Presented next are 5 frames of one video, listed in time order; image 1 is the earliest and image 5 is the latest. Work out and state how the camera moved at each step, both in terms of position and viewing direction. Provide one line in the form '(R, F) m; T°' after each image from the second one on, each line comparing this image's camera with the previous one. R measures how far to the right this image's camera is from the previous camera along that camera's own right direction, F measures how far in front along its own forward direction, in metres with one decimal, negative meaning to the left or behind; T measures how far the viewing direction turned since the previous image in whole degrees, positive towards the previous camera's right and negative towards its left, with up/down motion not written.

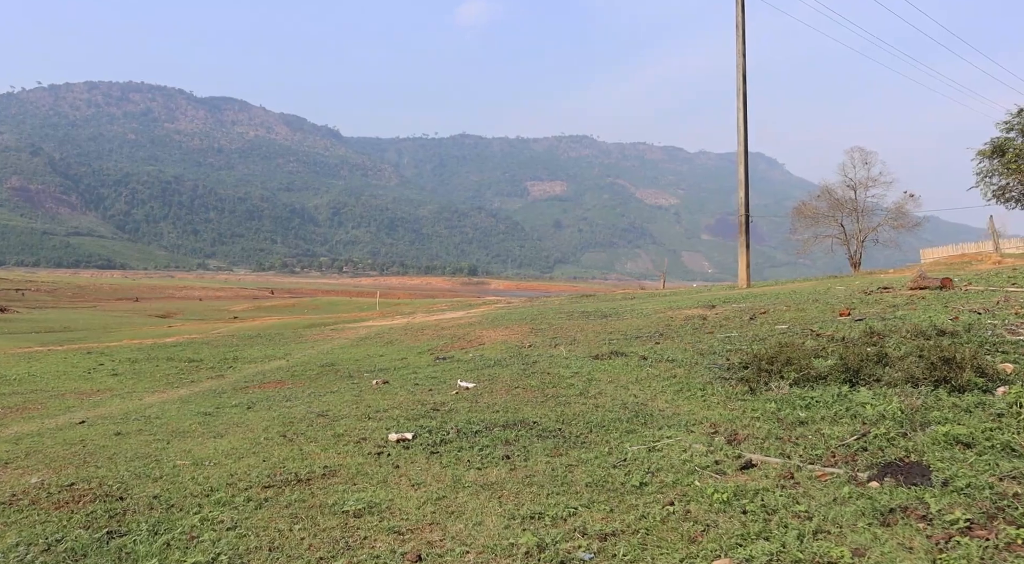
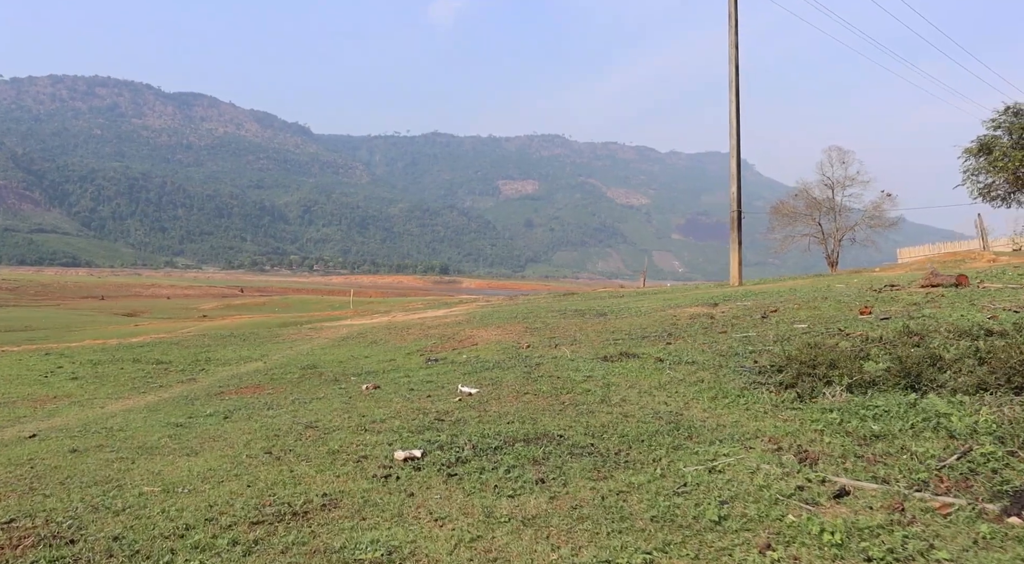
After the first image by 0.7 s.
(-0.4, +1.0) m; +2°
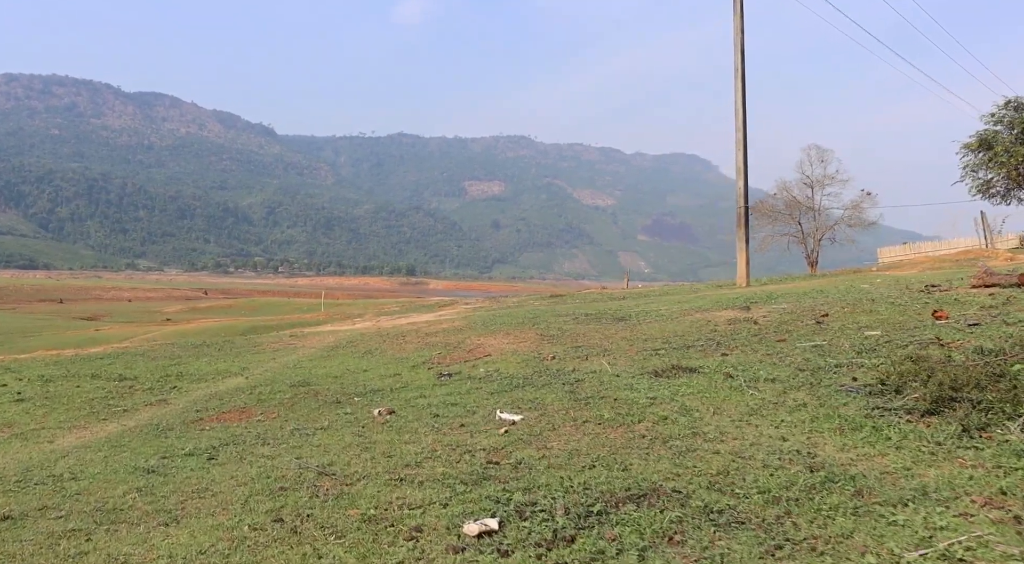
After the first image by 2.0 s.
(-0.7, +1.7) m; +2°
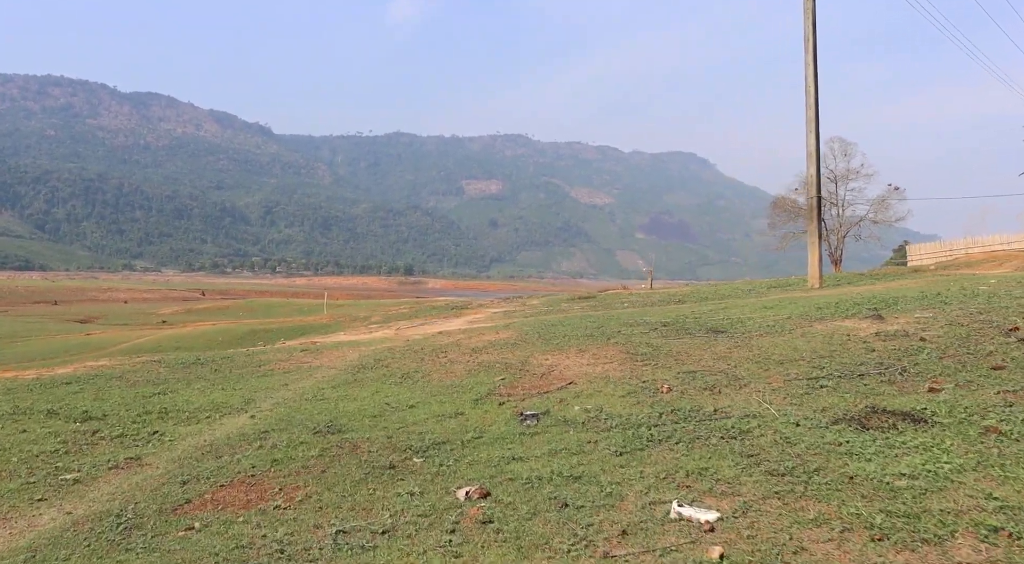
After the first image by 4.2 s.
(-1.0, +2.9) m; 0°
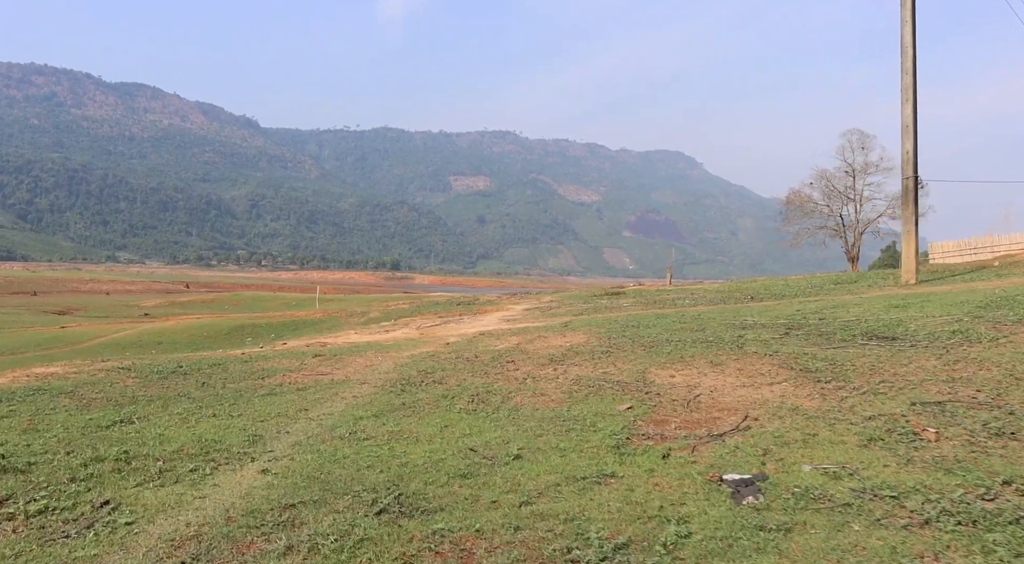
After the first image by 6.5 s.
(-1.2, +3.2) m; +1°
